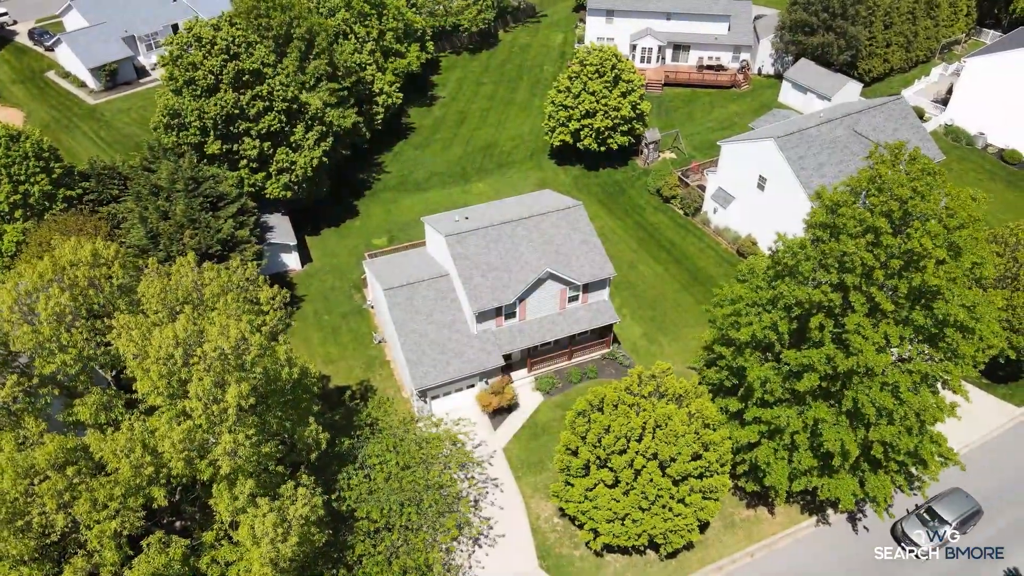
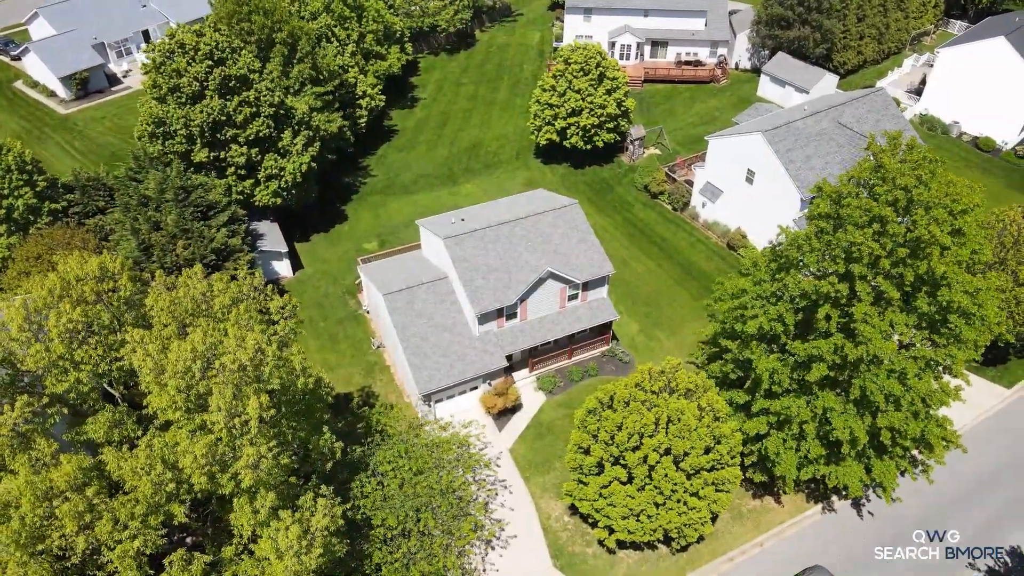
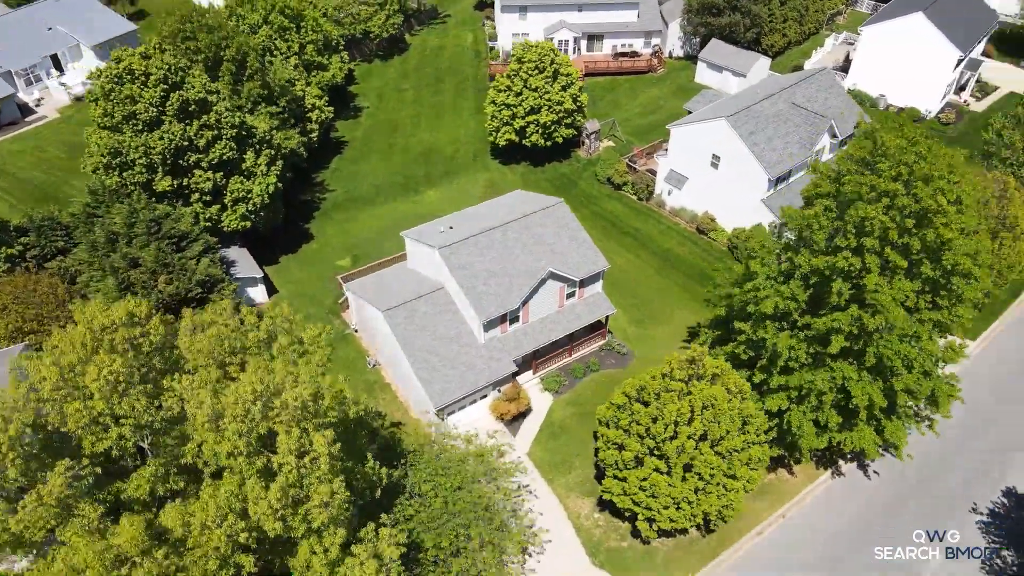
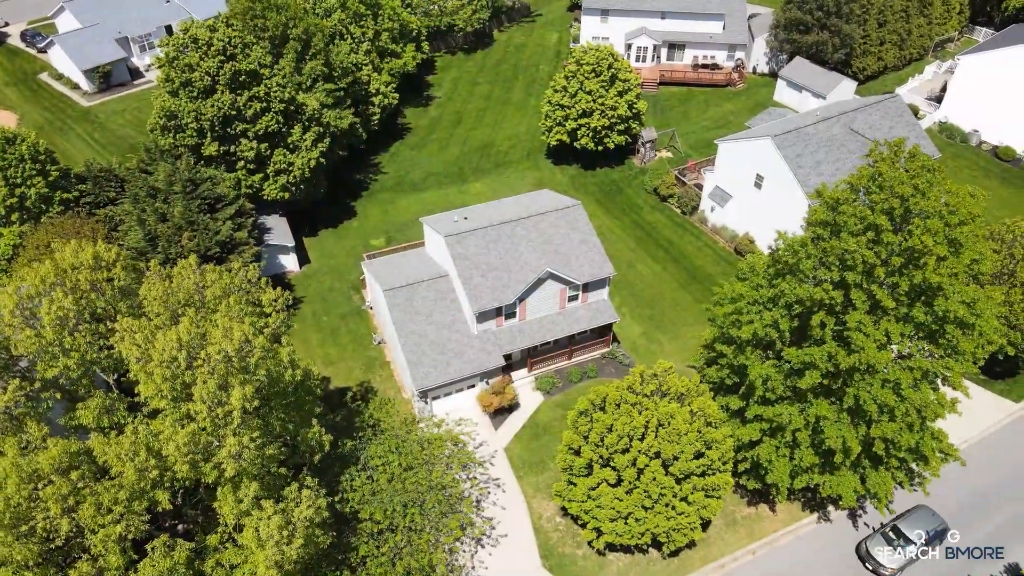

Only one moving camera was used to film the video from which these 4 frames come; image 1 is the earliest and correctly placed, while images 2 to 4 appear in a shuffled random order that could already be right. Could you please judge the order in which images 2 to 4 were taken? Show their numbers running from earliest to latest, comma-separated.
4, 2, 3
